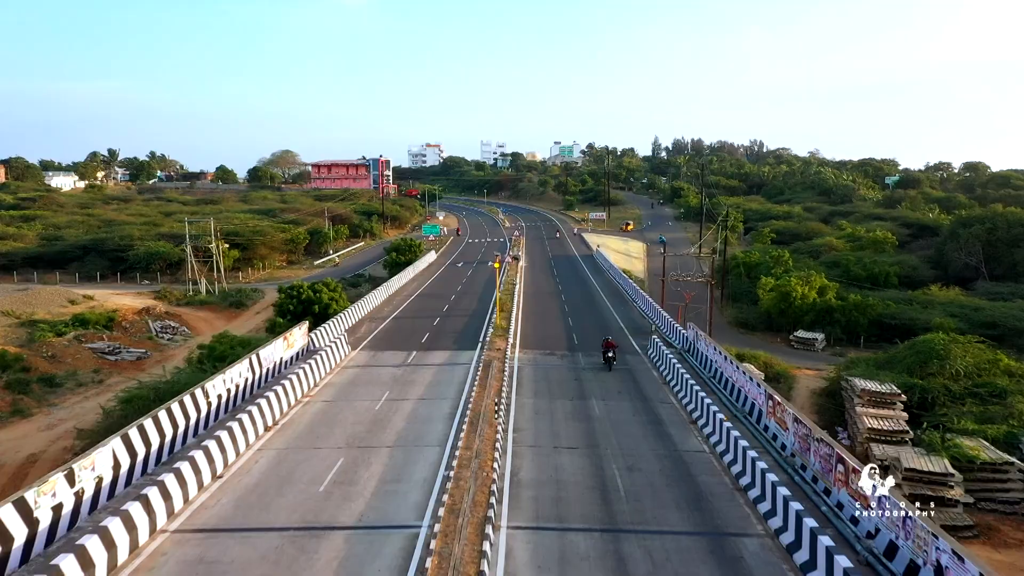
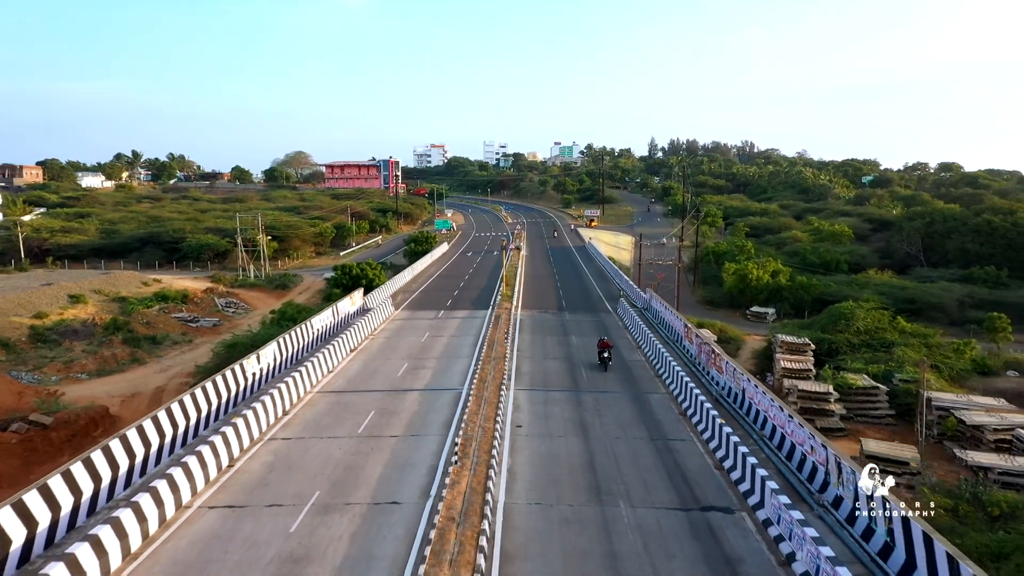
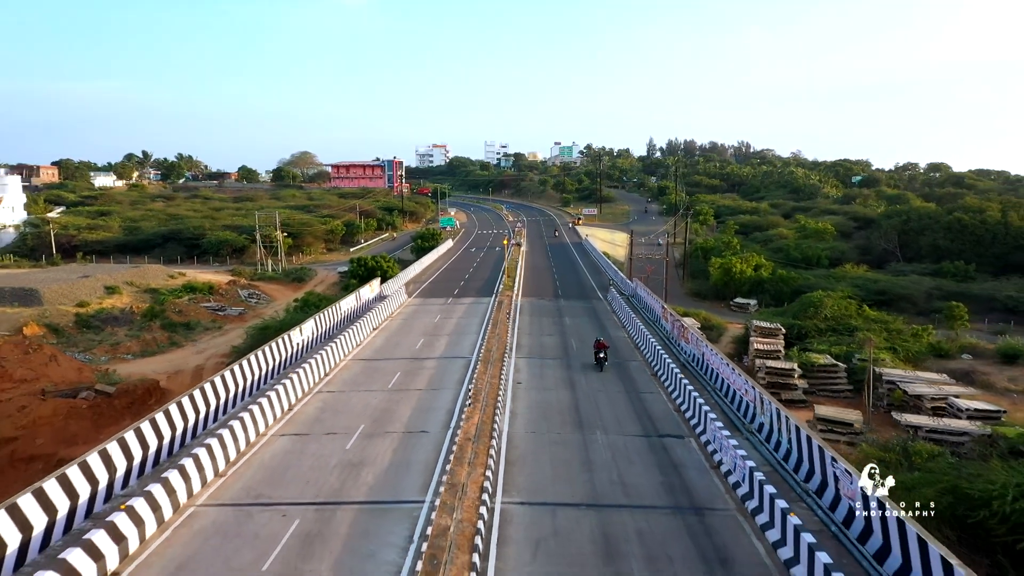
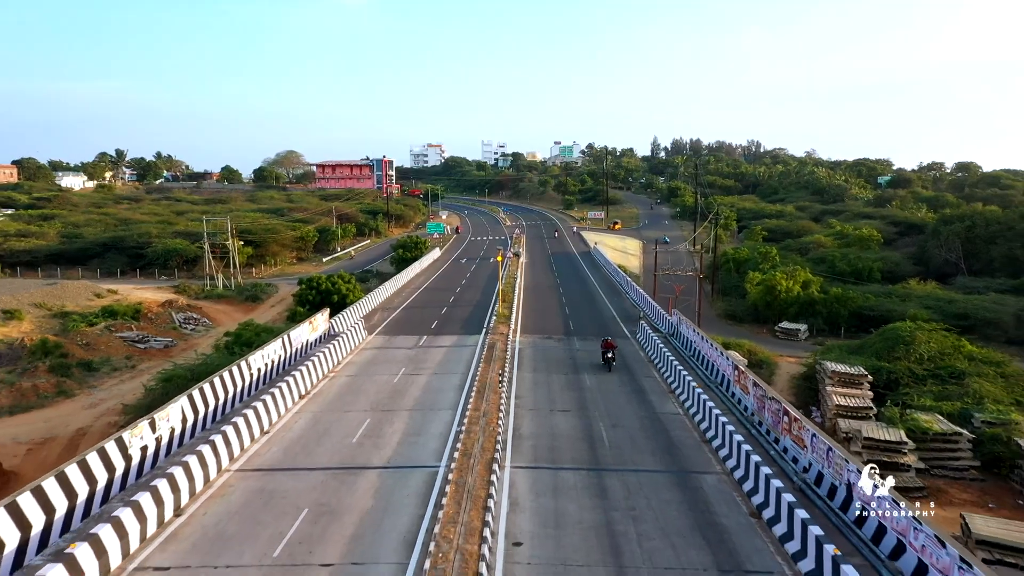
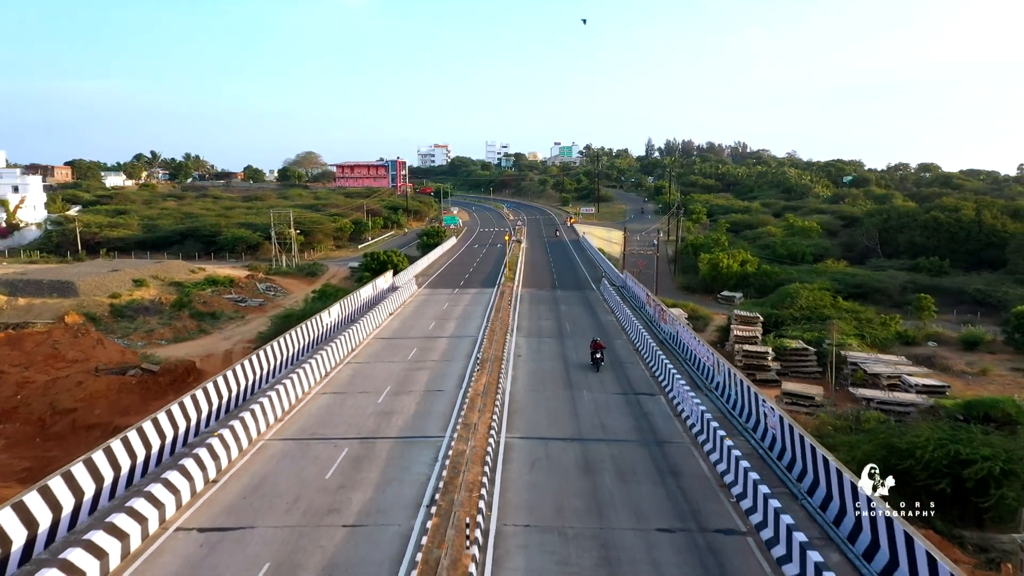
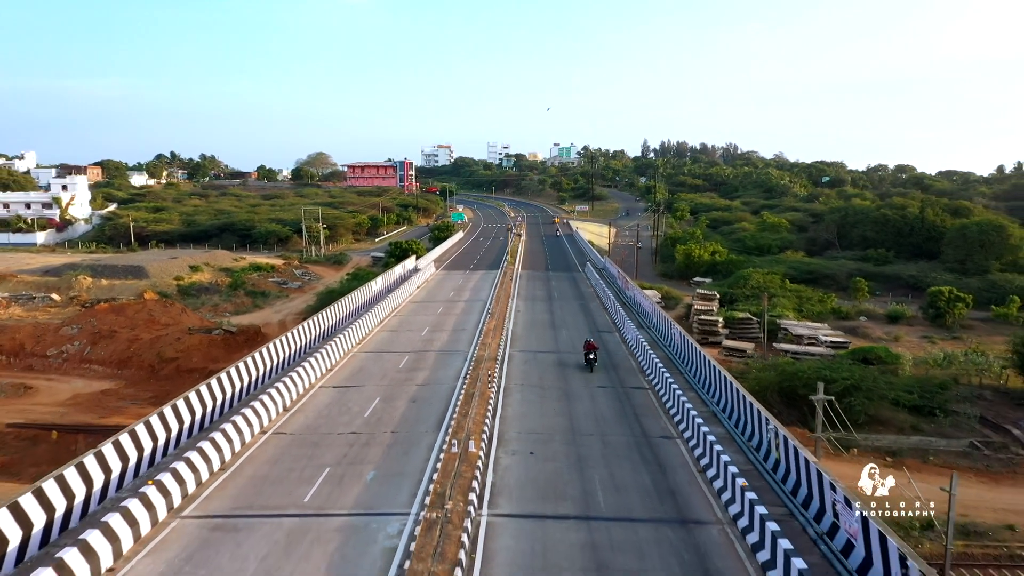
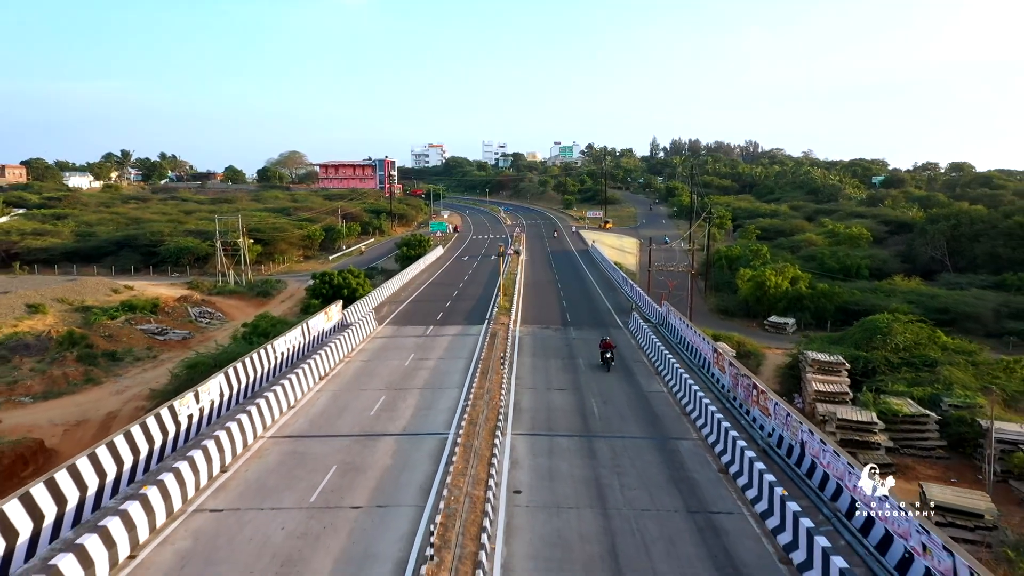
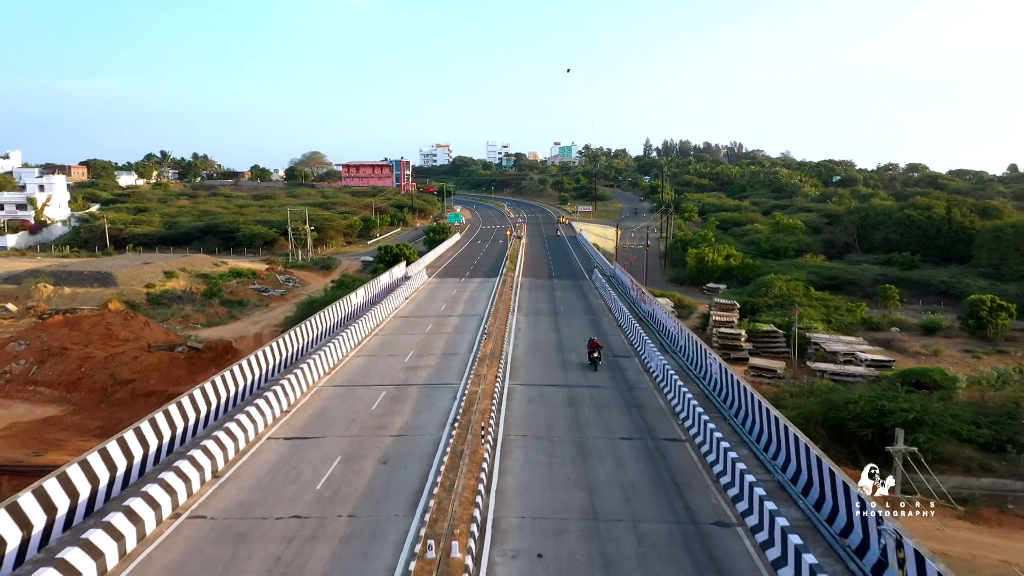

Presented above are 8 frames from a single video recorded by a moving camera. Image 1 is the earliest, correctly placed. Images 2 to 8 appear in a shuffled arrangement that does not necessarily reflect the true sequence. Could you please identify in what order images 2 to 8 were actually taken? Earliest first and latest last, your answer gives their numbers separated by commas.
4, 7, 2, 3, 5, 8, 6
